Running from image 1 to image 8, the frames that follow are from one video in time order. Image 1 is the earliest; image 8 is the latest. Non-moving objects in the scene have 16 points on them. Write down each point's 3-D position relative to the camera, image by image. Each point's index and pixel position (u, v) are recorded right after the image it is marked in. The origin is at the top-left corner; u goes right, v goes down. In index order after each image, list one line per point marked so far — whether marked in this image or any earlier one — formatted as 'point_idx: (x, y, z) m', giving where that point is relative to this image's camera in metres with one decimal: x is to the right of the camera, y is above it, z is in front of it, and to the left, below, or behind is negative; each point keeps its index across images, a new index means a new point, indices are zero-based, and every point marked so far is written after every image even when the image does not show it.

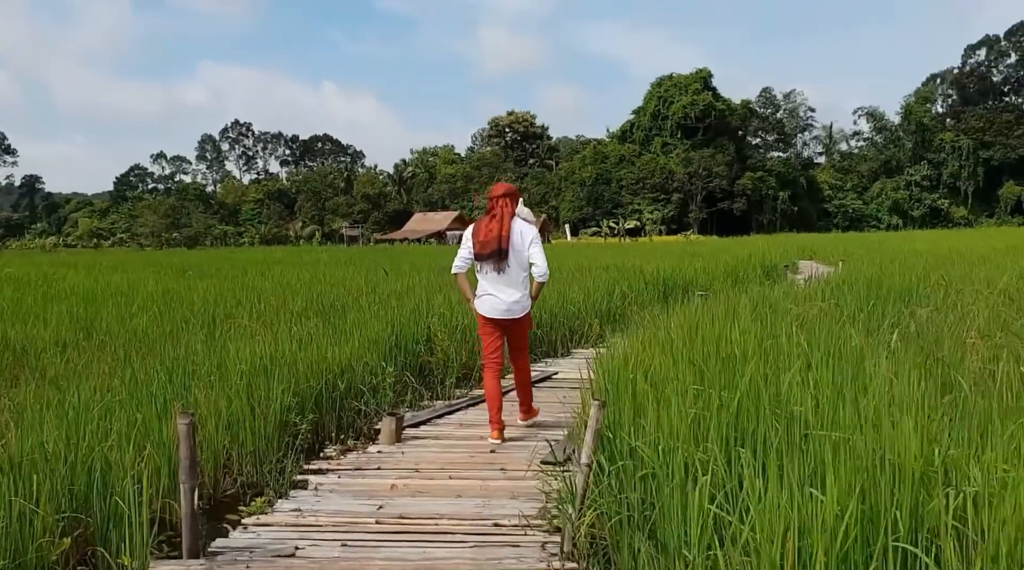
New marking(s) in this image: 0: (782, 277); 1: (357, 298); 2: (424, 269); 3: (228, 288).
0: (+3.7, 0.0, +12.9) m
1: (-1.5, -0.1, +8.7) m
2: (-1.2, +0.2, +13.6) m
3: (-3.4, 0.0, +11.0) m
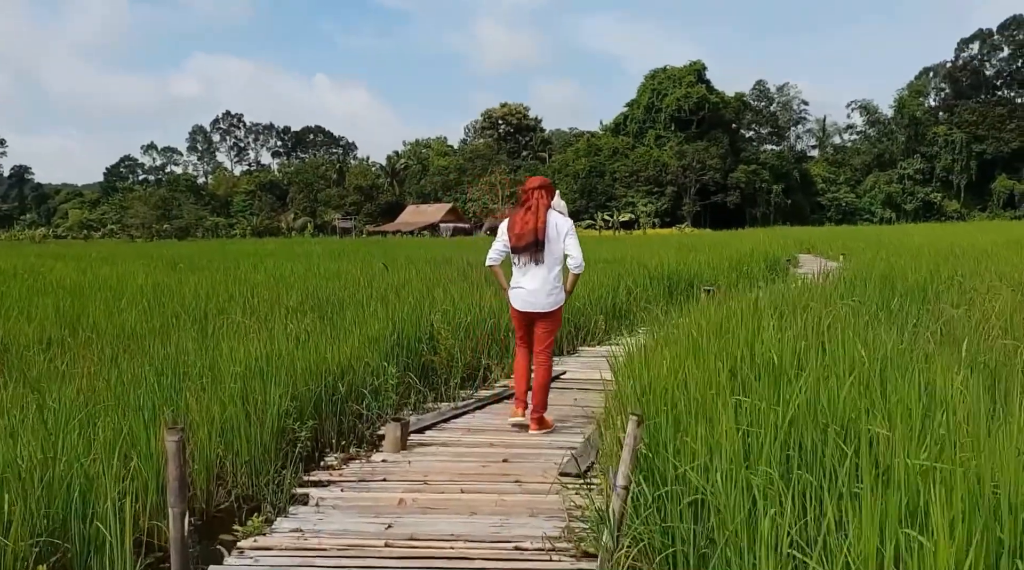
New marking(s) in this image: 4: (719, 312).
0: (+3.7, +0.1, +12.7) m
1: (-1.4, -0.1, +8.4) m
2: (-1.3, +0.3, +13.3) m
3: (-3.4, 0.0, +10.7) m
4: (+1.3, -0.1, +5.7) m
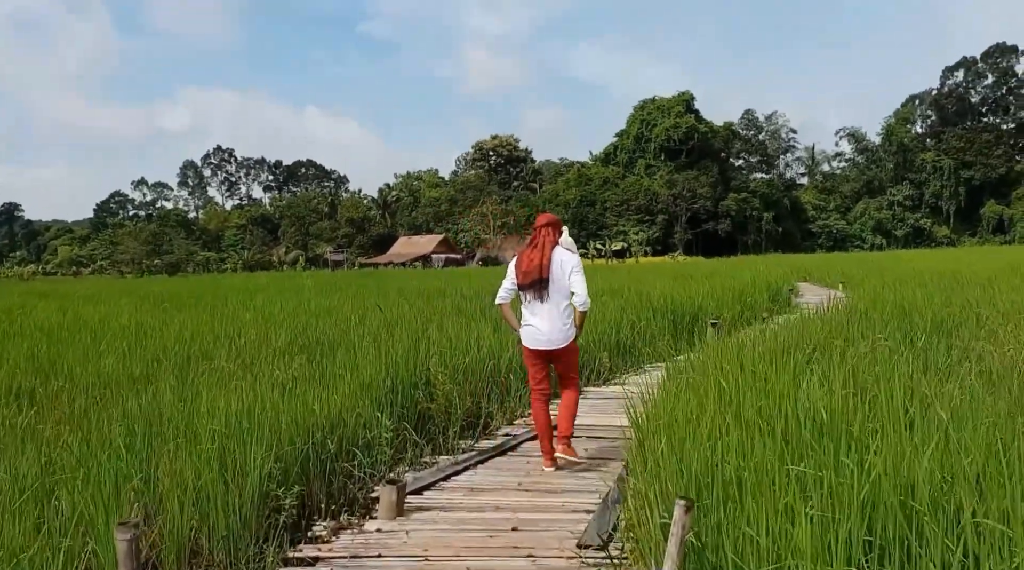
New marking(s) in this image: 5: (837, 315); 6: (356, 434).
0: (+3.7, -0.3, +12.3) m
1: (-1.4, -0.4, +8.0) m
2: (-1.3, -0.2, +12.9) m
3: (-3.4, -0.4, +10.3) m
4: (+1.3, -0.3, +5.3) m
5: (+2.7, -0.2, +7.7) m
6: (-0.7, -0.7, +4.3) m
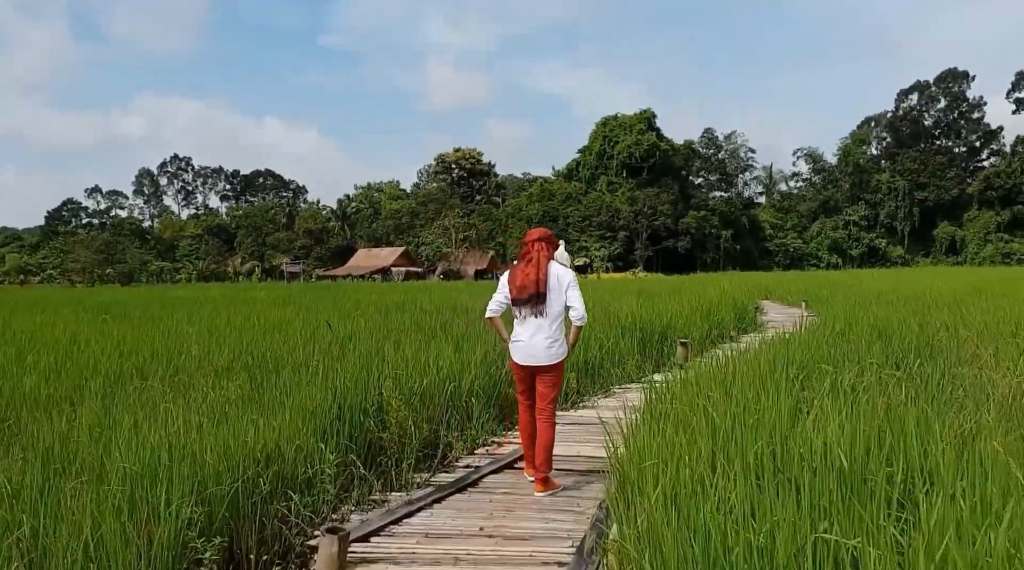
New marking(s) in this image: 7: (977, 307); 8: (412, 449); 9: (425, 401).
0: (+3.1, -0.6, +12.0) m
1: (-1.8, -0.5, +7.5) m
2: (-1.8, -0.4, +12.4) m
3: (-3.8, -0.5, +9.7) m
4: (+1.1, -0.4, +4.9) m
5: (+2.4, -0.4, +7.4) m
6: (-0.9, -0.8, +3.8) m
7: (+6.6, -0.3, +13.2) m
8: (-0.5, -0.8, +4.6) m
9: (-0.5, -0.6, +5.1) m
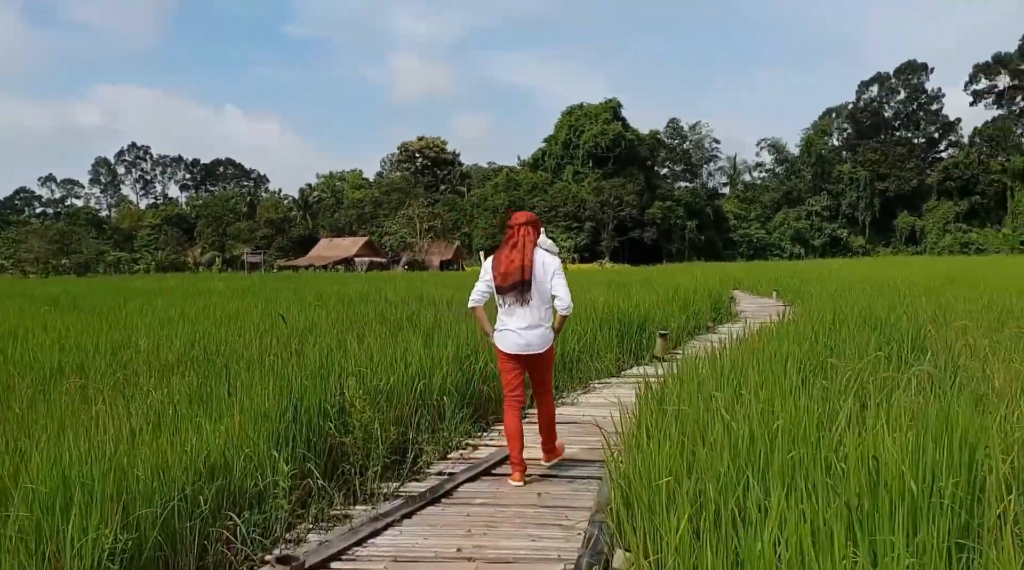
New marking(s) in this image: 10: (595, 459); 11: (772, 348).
0: (+2.8, -0.4, +11.6) m
1: (-2.0, -0.4, +6.9) m
2: (-2.2, -0.2, +11.9) m
3: (-4.1, -0.4, +9.1) m
4: (+1.0, -0.4, +4.5) m
5: (+2.2, -0.3, +7.0) m
6: (-1.0, -0.7, +3.3) m
7: (+6.2, -0.1, +13.0) m
8: (-0.6, -0.8, +4.1) m
9: (-0.6, -0.6, +4.6) m
10: (+0.4, -0.8, +4.4) m
11: (+1.4, -0.3, +5.1) m
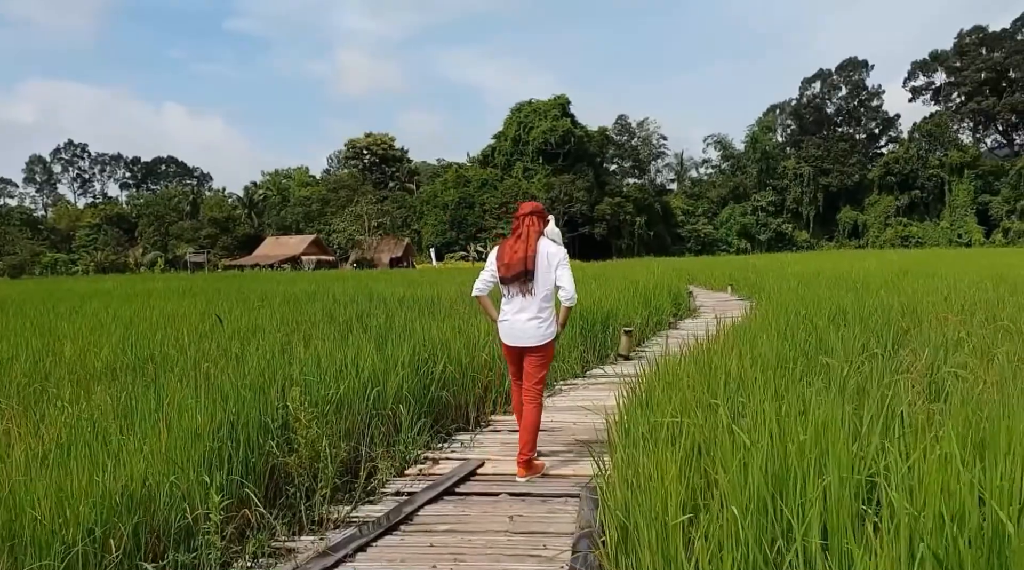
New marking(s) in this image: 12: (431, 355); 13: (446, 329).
0: (+2.2, -0.3, +11.3) m
1: (-2.3, -0.4, +6.4) m
2: (-2.8, -0.2, +11.3) m
3: (-4.5, -0.4, +8.4) m
4: (+0.8, -0.4, +4.1) m
5: (+1.9, -0.3, +6.6) m
6: (-1.0, -0.7, +2.8) m
7: (+5.5, 0.0, +12.9) m
8: (-0.7, -0.7, +3.7) m
9: (-0.7, -0.6, +4.1) m
10: (+0.3, -0.8, +3.9) m
11: (+1.3, -0.3, +4.7) m
12: (-0.5, -0.4, +5.2) m
13: (-0.4, -0.3, +6.1) m
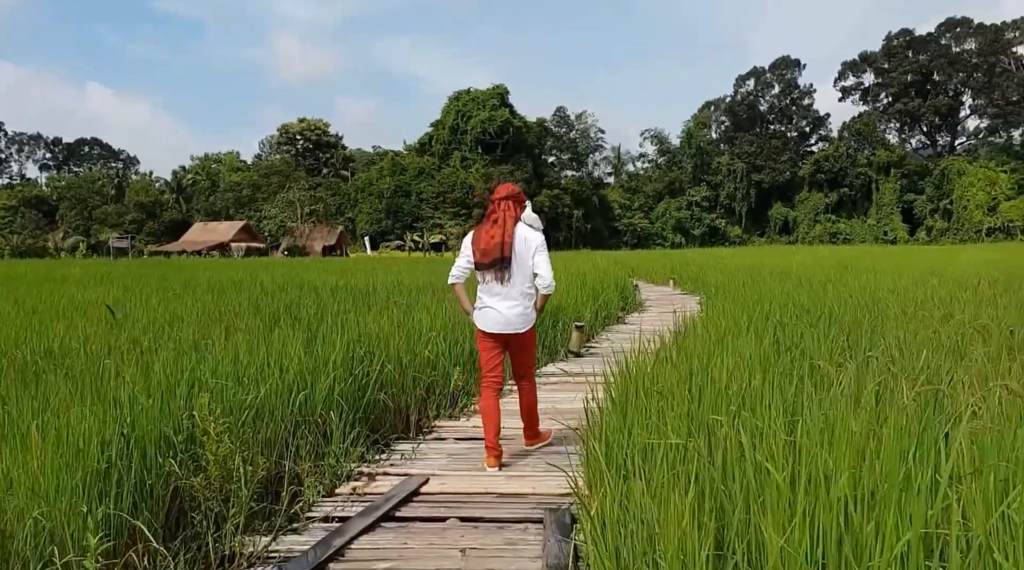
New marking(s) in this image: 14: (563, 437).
0: (+1.5, -0.3, +10.9) m
1: (-2.6, -0.3, +5.7) m
2: (-3.5, -0.1, +10.5) m
3: (-5.0, -0.3, +7.5) m
4: (+0.6, -0.3, +3.6) m
5: (+1.5, -0.2, +6.2) m
6: (-1.1, -0.7, +2.2) m
7: (+4.7, 0.0, +12.7) m
8: (-0.9, -0.7, +3.0) m
9: (-0.9, -0.5, +3.5) m
10: (+0.1, -0.8, +3.4) m
11: (+1.0, -0.3, +4.3) m
12: (-0.7, -0.3, +4.6) m
13: (-0.8, -0.2, +5.5) m
14: (+0.2, -0.7, +4.2) m
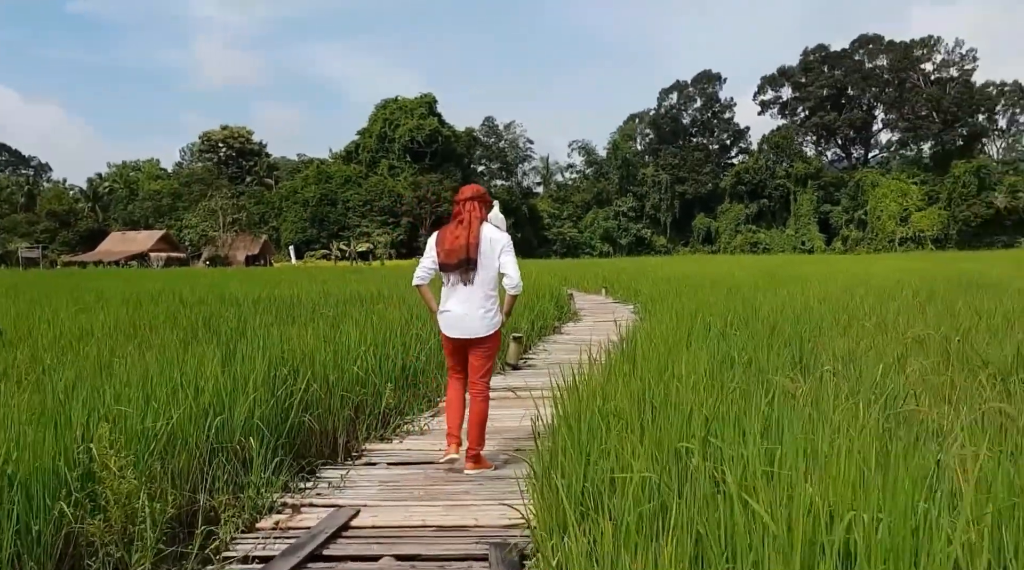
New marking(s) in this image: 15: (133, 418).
0: (+0.7, -0.4, +10.7) m
1: (-3.0, -0.4, +5.2) m
2: (-4.2, -0.2, +9.9) m
3: (-5.5, -0.4, +6.8) m
4: (+0.4, -0.4, +3.3) m
5: (+1.1, -0.3, +6.0) m
6: (-1.2, -0.7, +1.8) m
7: (+3.8, -0.1, +12.7) m
8: (-1.1, -0.7, +2.7) m
9: (-1.1, -0.6, +3.1) m
10: (-0.1, -0.8, +3.1) m
11: (+0.7, -0.3, +4.1) m
12: (-1.0, -0.4, +4.3) m
13: (-1.1, -0.3, +5.2) m
14: (0.0, -0.7, +3.9) m
15: (-1.3, -0.4, +3.1) m
